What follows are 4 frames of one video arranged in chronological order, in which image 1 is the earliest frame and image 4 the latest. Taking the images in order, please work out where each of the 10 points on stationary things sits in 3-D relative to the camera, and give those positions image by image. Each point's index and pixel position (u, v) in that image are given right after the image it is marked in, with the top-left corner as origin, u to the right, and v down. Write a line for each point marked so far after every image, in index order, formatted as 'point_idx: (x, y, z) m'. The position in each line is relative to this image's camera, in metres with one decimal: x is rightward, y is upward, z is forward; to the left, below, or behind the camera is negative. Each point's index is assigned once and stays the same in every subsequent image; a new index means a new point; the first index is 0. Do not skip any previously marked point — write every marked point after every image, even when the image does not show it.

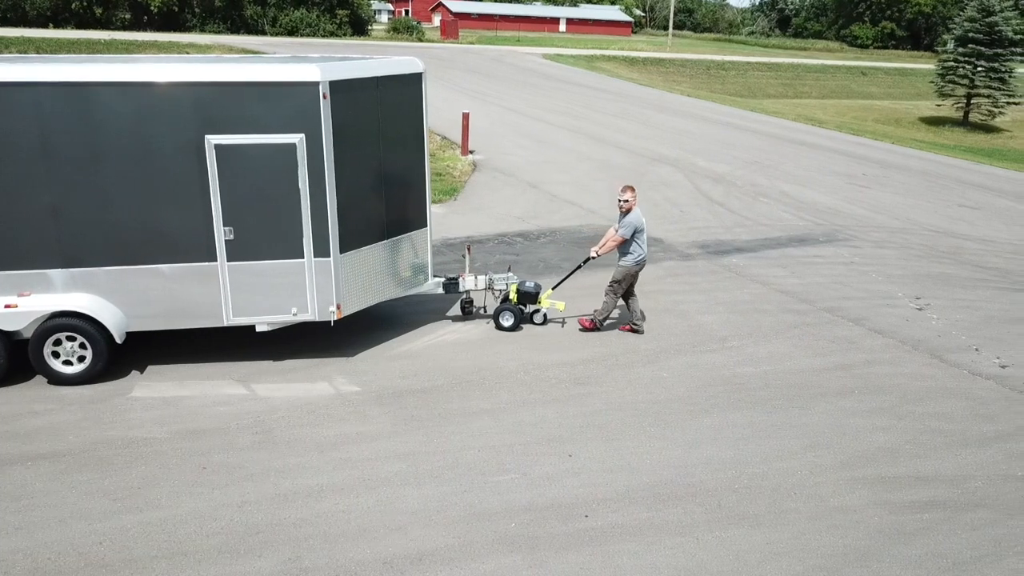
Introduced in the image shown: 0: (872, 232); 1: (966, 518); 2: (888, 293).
0: (+6.3, +0.9, +13.5) m
1: (+3.3, -1.7, +5.7) m
2: (+5.1, -0.1, +10.6) m
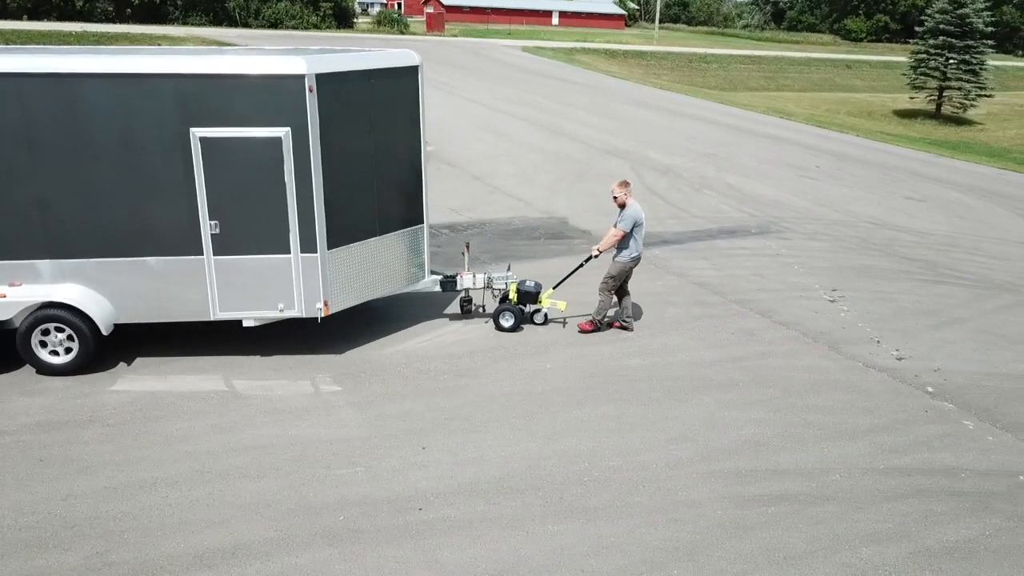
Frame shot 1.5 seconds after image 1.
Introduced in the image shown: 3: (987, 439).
0: (+5.1, +1.1, +13.4) m
1: (+2.2, -1.6, +5.6) m
2: (+3.9, 0.0, +10.5) m
3: (+4.1, -1.3, +6.8) m
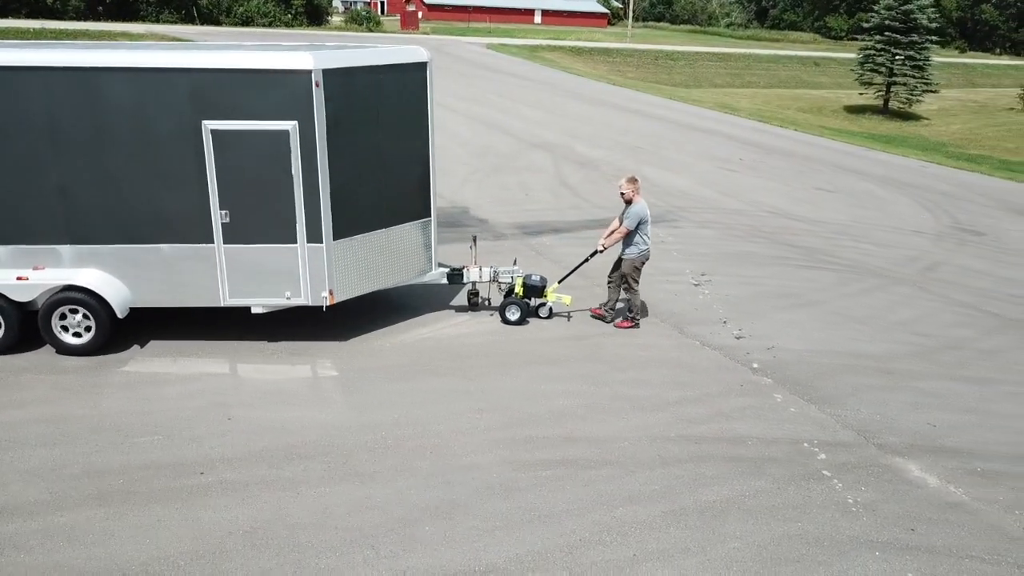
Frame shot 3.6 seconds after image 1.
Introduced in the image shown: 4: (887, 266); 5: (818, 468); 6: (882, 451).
0: (+3.5, +1.3, +13.7) m
1: (+0.6, -1.4, +5.9) m
2: (+2.3, +0.2, +10.8) m
3: (+2.5, -1.1, +7.1) m
4: (+5.5, +0.3, +11.5) m
5: (+2.4, -1.4, +6.2) m
6: (+3.1, -1.4, +6.5) m
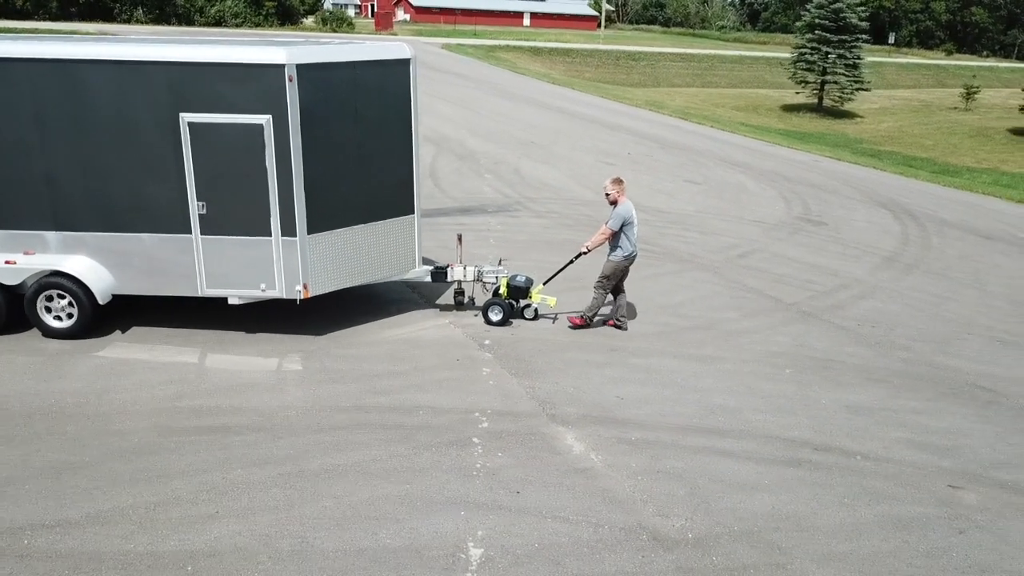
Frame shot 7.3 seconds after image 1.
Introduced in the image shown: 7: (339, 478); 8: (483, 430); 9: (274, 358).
0: (+0.8, +1.5, +13.8) m
1: (-2.2, -1.2, +6.0) m
2: (-0.4, +0.5, +10.9) m
3: (-0.2, -0.9, +7.2) m
4: (+2.8, +0.5, +11.6) m
5: (-0.3, -1.2, +6.3) m
6: (+0.3, -1.1, +6.6) m
7: (-1.2, -1.4, +5.7) m
8: (-0.2, -1.2, +6.4) m
9: (-2.3, -0.7, +7.5) m
